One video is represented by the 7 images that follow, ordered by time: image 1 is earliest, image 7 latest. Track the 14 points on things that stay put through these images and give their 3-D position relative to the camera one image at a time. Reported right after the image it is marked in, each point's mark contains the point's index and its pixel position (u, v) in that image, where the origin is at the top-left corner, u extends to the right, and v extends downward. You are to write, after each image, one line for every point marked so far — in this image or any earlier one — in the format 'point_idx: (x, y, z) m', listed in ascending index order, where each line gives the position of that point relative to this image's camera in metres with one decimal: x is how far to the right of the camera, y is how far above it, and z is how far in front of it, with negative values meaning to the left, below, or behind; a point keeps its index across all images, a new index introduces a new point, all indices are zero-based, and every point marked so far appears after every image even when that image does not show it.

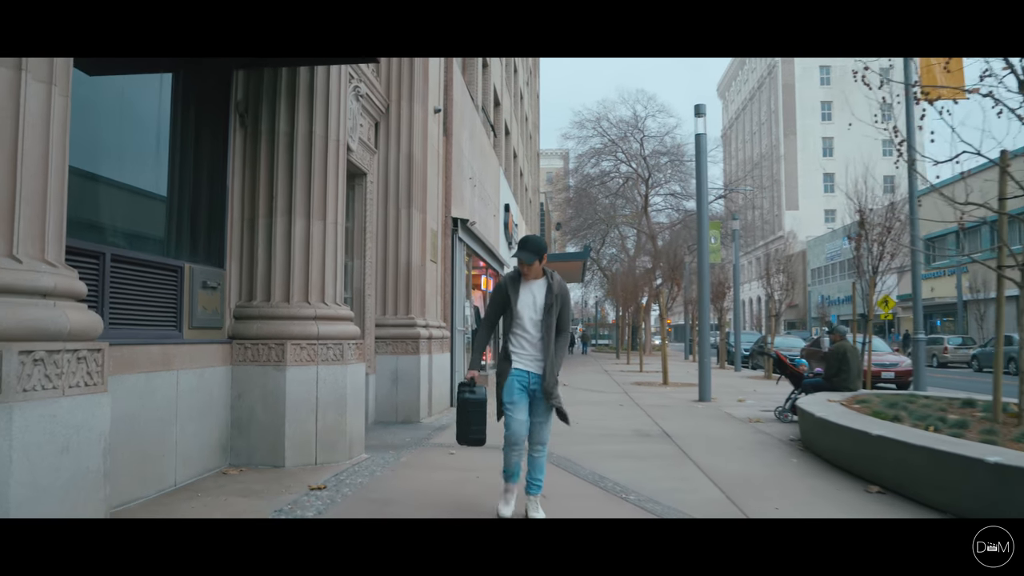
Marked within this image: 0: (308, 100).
0: (-1.9, +1.7, +6.8) m
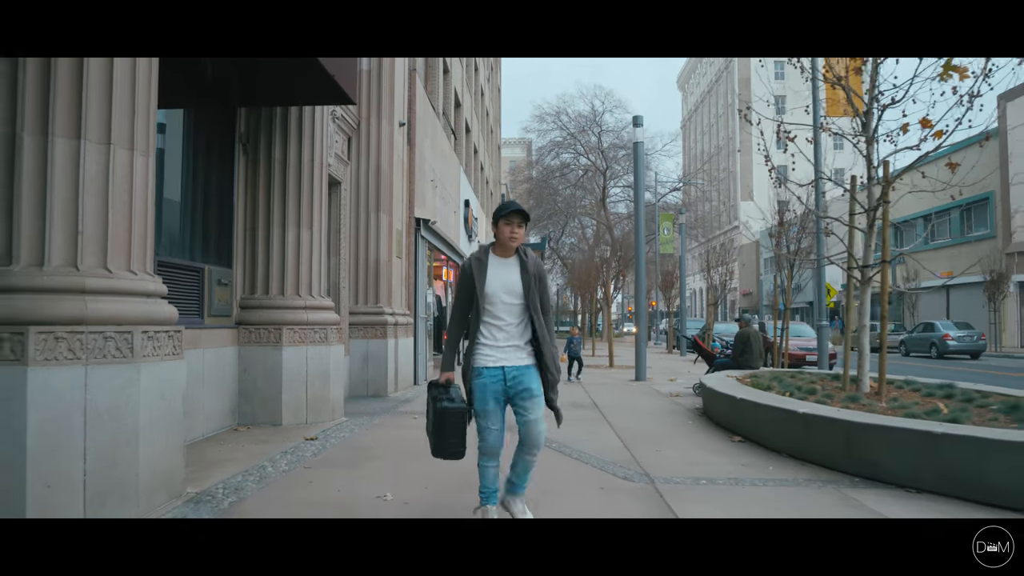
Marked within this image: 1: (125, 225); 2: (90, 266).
0: (-2.4, +1.8, +8.3) m
1: (-2.4, +0.4, +4.6) m
2: (-2.5, +0.1, +4.4) m
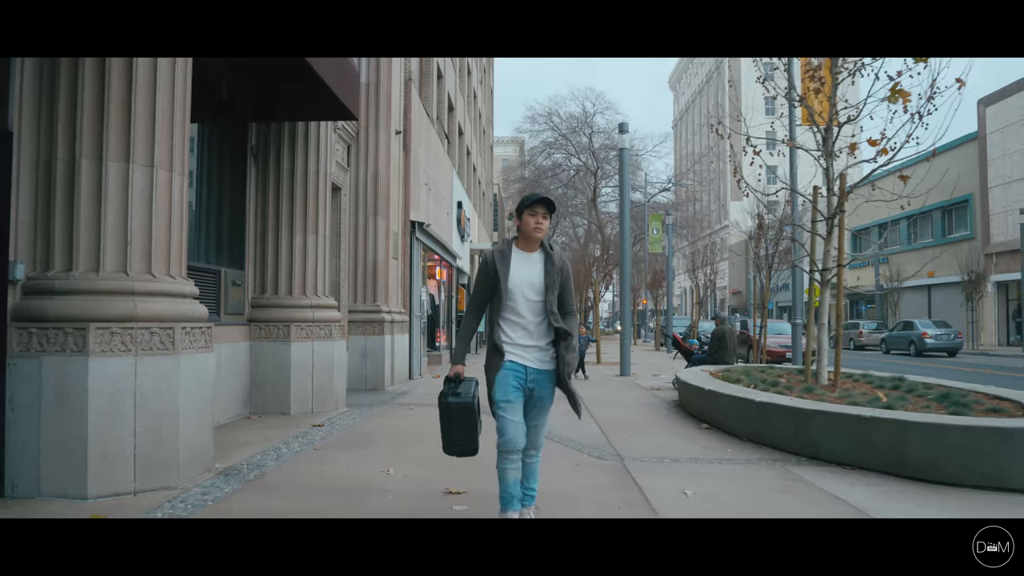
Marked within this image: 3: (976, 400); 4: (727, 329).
0: (-2.6, +1.8, +9.1) m
1: (-2.5, +0.4, +5.3) m
2: (-2.6, +0.1, +5.1) m
3: (+4.5, -1.1, +7.1) m
4: (+3.8, -0.7, +12.7) m
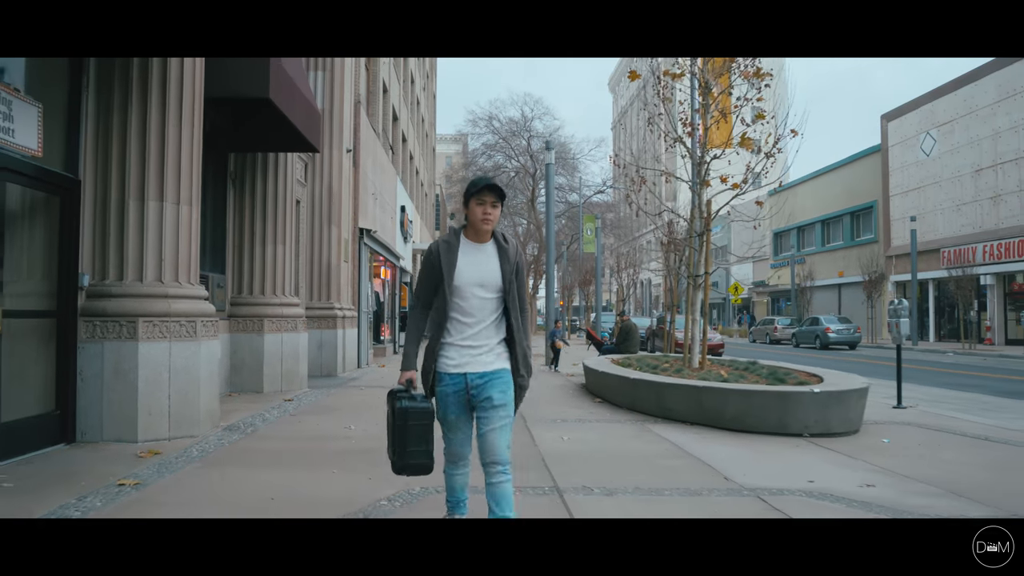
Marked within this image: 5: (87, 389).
0: (-3.6, +1.8, +10.9) m
1: (-3.2, +0.4, +7.2) m
2: (-3.3, +0.1, +6.9) m
3: (+3.7, -1.1, +9.5) m
4: (+2.5, -0.7, +15.1) m
5: (-3.8, -0.9, +6.5) m
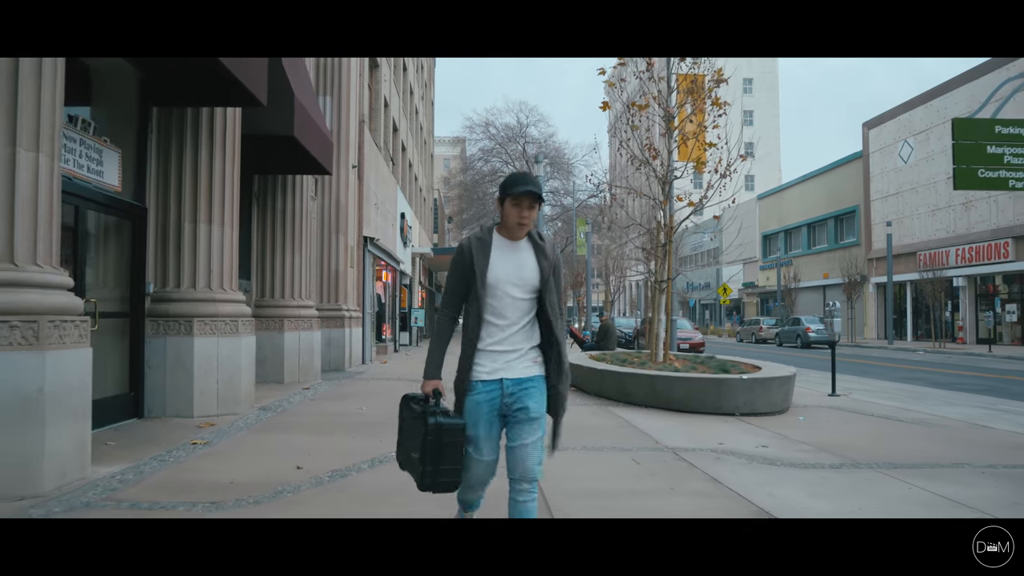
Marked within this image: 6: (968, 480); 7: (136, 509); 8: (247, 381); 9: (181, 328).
0: (-3.8, +1.7, +12.5) m
1: (-3.4, +0.3, +8.8) m
2: (-3.5, 0.0, +8.6) m
3: (+3.4, -1.2, +11.1) m
4: (+2.2, -0.8, +16.7) m
5: (-4.0, -1.0, +8.1) m
6: (+3.6, -1.5, +5.7) m
7: (-2.3, -1.4, +4.5) m
8: (-3.2, -1.1, +8.8) m
9: (-3.7, -0.4, +8.1) m
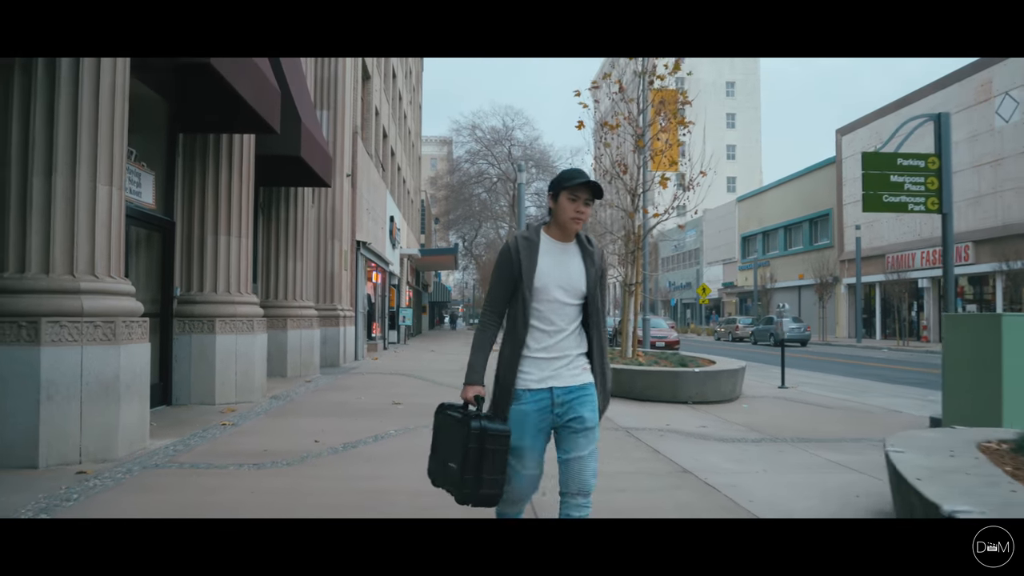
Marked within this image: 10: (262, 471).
0: (-4.1, +1.7, +13.7) m
1: (-3.7, +0.3, +10.0) m
2: (-3.7, 0.0, +9.8) m
3: (+3.1, -1.3, +12.4) m
4: (+1.8, -0.9, +18.0) m
5: (-4.2, -1.0, +9.3) m
6: (+3.4, -1.6, +7.0) m
7: (-2.5, -1.4, +5.7) m
8: (-3.5, -1.2, +10.0) m
9: (-3.9, -0.5, +9.3) m
10: (-2.0, -1.4, +5.7) m
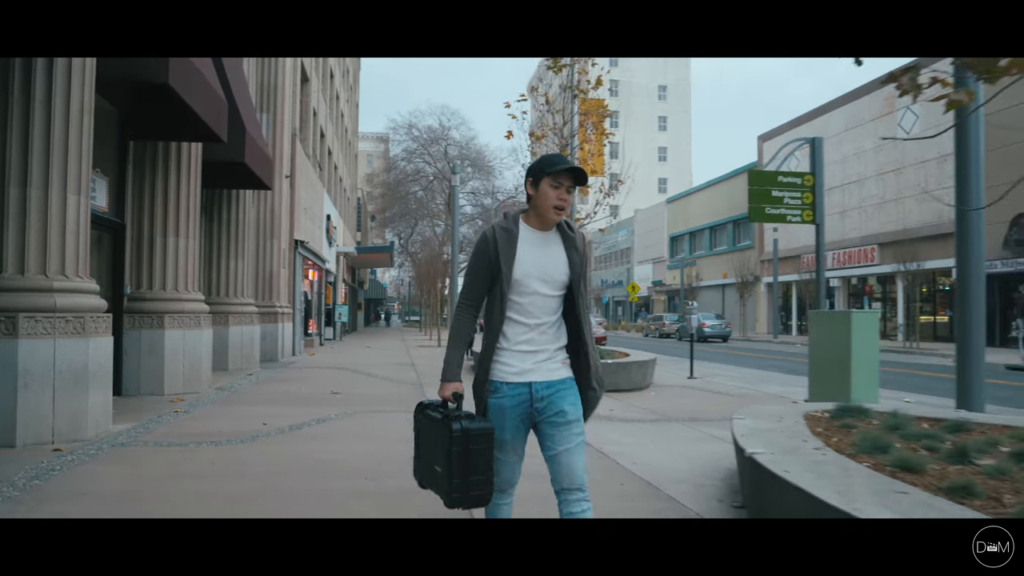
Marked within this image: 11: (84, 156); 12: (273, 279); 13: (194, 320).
0: (-5.4, +1.7, +14.3) m
1: (-4.7, +0.3, +10.6) m
2: (-4.7, 0.0, +10.4) m
3: (+1.9, -1.2, +13.6) m
4: (+0.1, -0.8, +19.1) m
5: (-5.2, -1.0, +9.9) m
6: (+2.6, -1.6, +8.3) m
7: (-3.1, -1.4, +6.4) m
8: (-4.5, -1.1, +10.6) m
9: (-4.9, -0.5, +9.9) m
10: (-2.6, -1.4, +6.5) m
11: (-4.0, +1.2, +6.8) m
12: (-5.8, +0.2, +17.7) m
13: (-4.5, -0.5, +10.4) m
